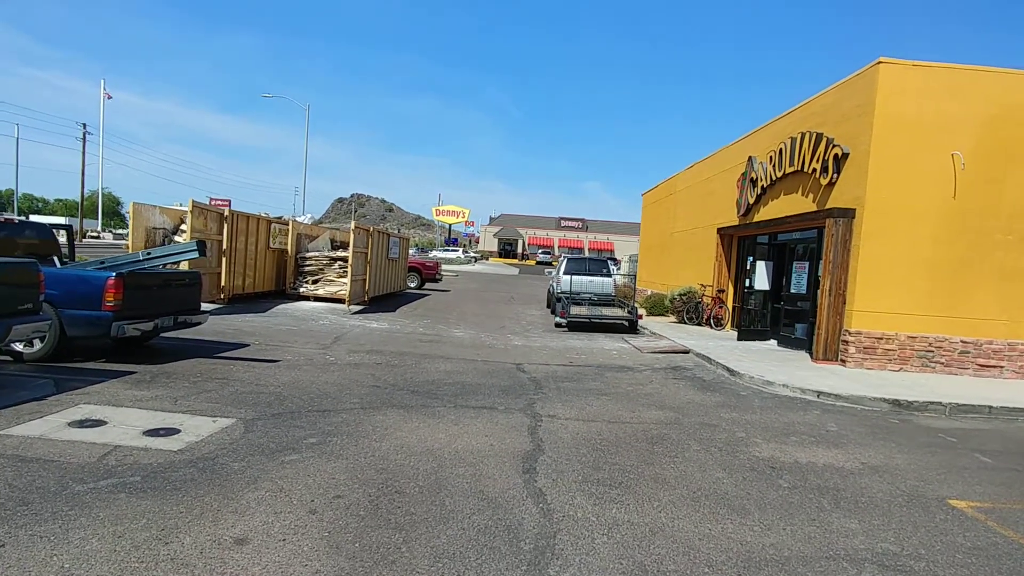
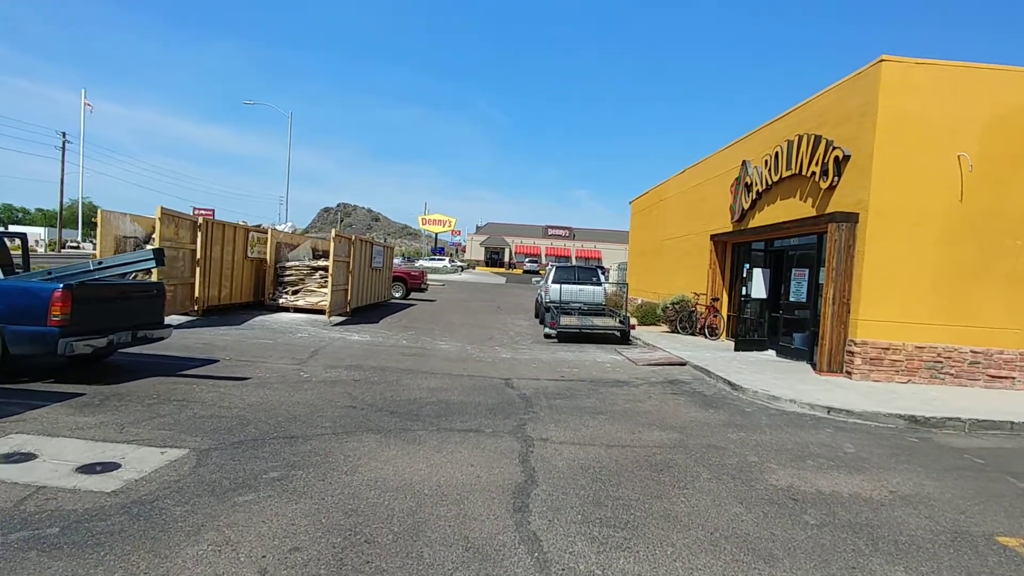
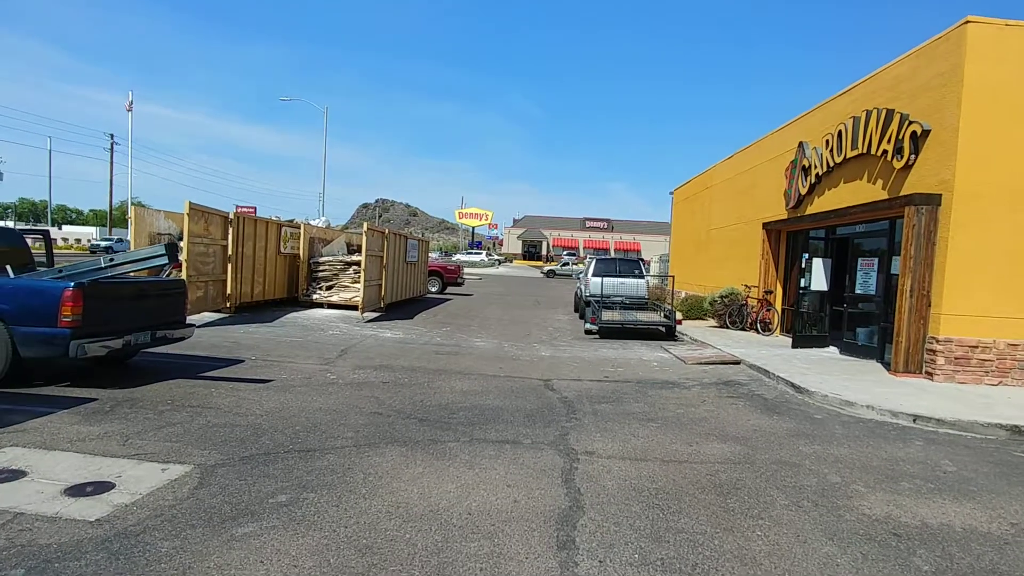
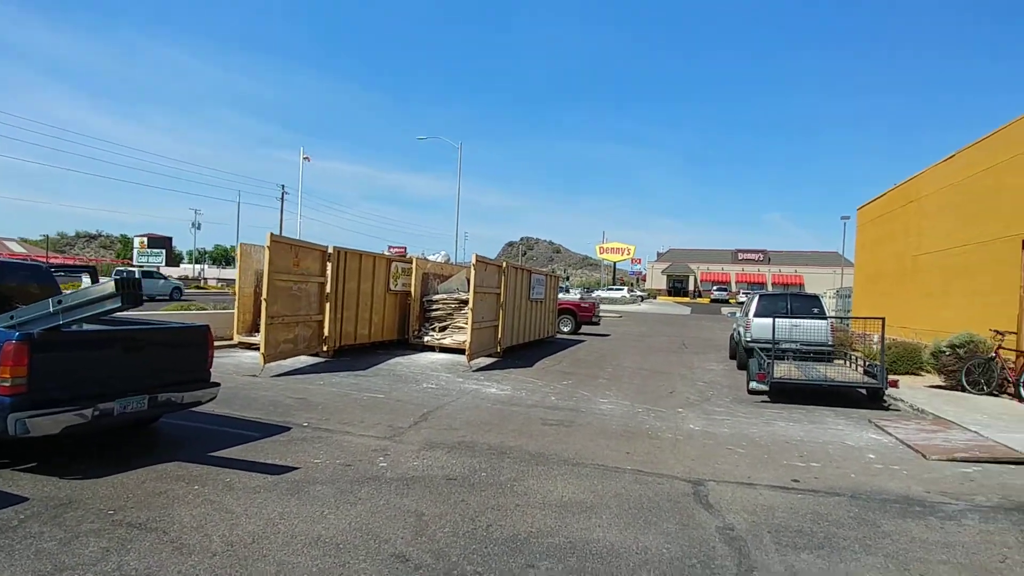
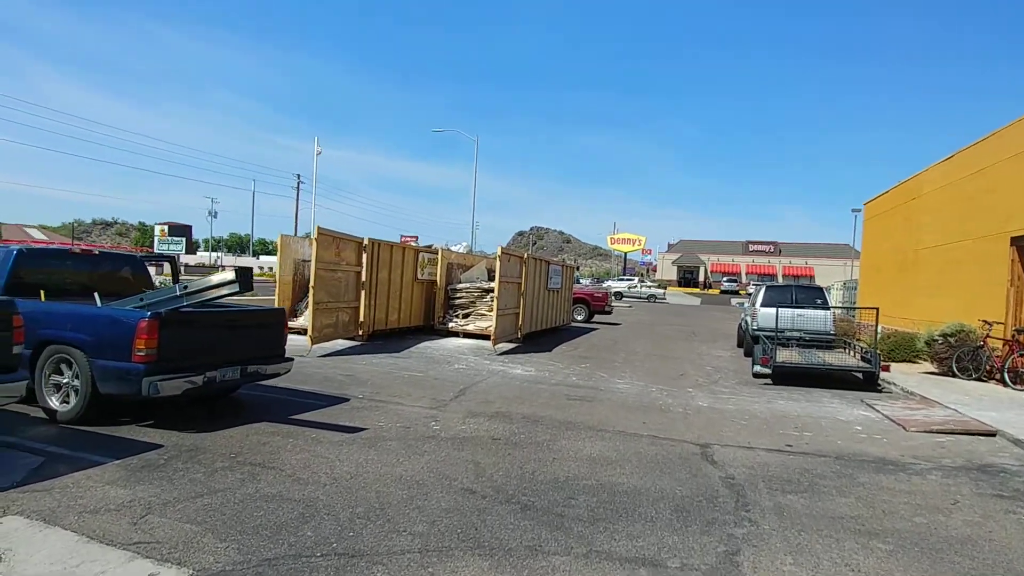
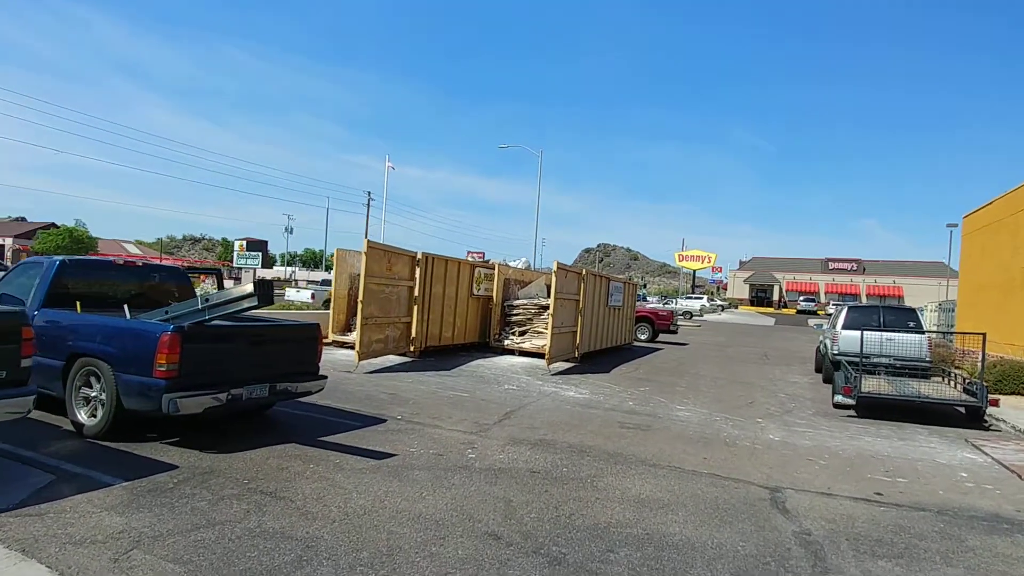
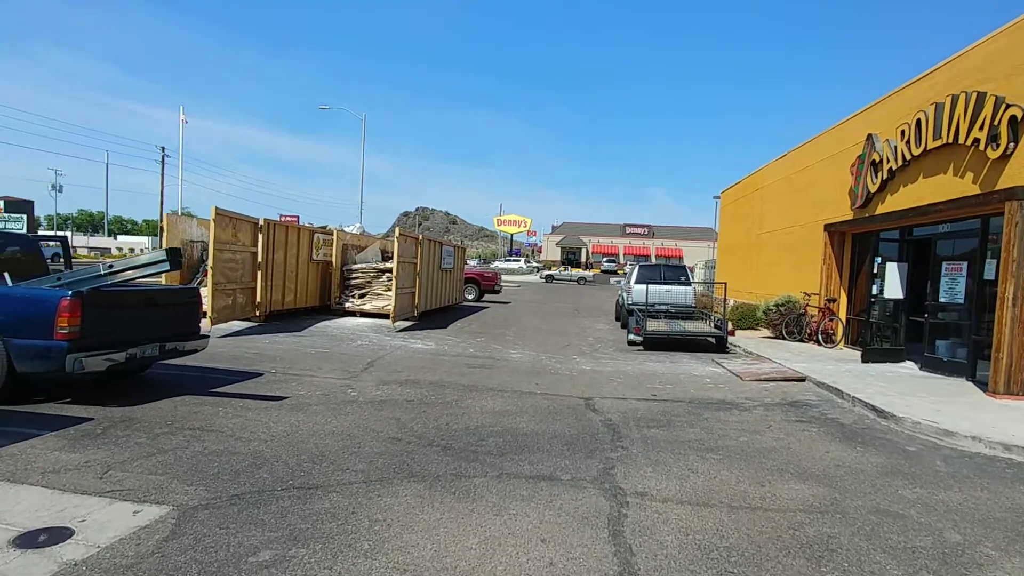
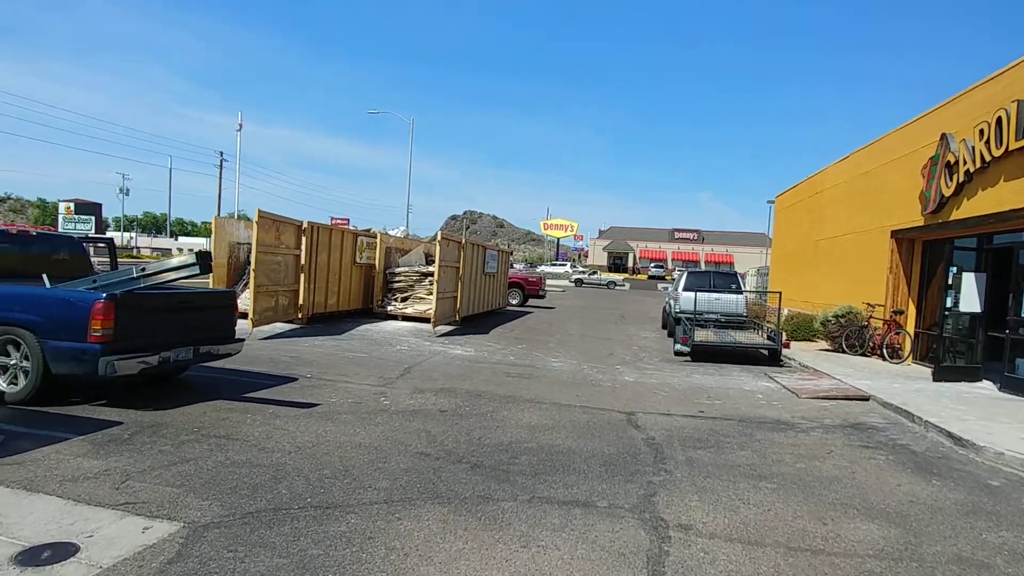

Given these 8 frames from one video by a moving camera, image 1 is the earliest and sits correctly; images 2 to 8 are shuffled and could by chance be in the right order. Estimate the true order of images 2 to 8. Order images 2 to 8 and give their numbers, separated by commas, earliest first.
2, 3, 7, 8, 5, 6, 4
